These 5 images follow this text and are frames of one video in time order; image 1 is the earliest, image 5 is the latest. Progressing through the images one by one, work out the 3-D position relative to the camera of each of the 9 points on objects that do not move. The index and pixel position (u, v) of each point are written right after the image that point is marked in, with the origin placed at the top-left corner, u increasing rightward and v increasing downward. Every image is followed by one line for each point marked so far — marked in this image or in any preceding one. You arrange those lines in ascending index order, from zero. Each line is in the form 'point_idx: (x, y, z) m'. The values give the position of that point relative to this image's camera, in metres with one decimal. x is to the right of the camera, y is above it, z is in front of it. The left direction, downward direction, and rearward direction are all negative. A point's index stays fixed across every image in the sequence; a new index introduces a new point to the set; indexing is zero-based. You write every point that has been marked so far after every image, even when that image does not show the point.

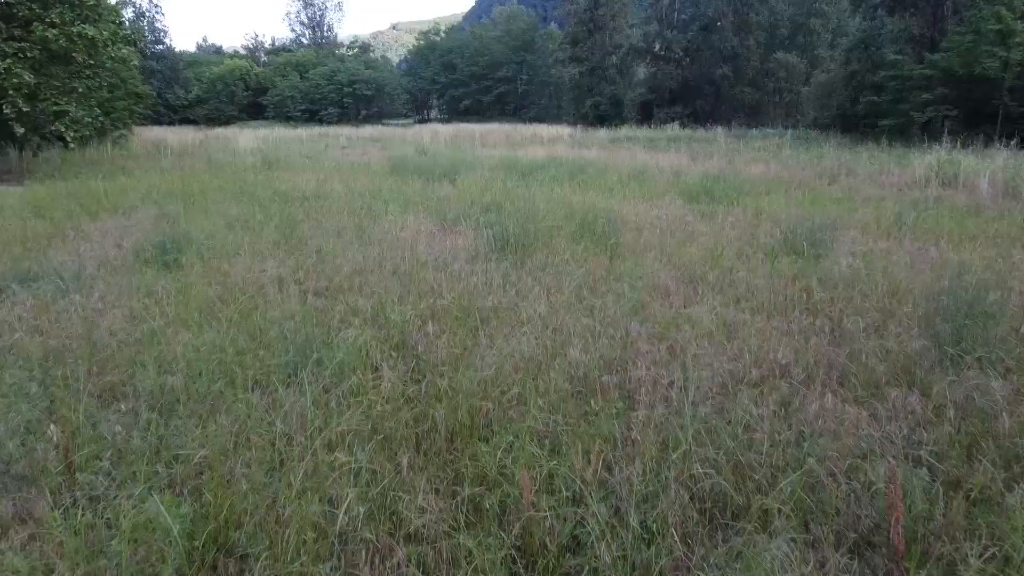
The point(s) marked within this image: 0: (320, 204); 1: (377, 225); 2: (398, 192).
0: (-2.9, +1.3, +8.7) m
1: (-1.7, +0.8, +7.1) m
2: (-1.9, +1.7, +9.7) m
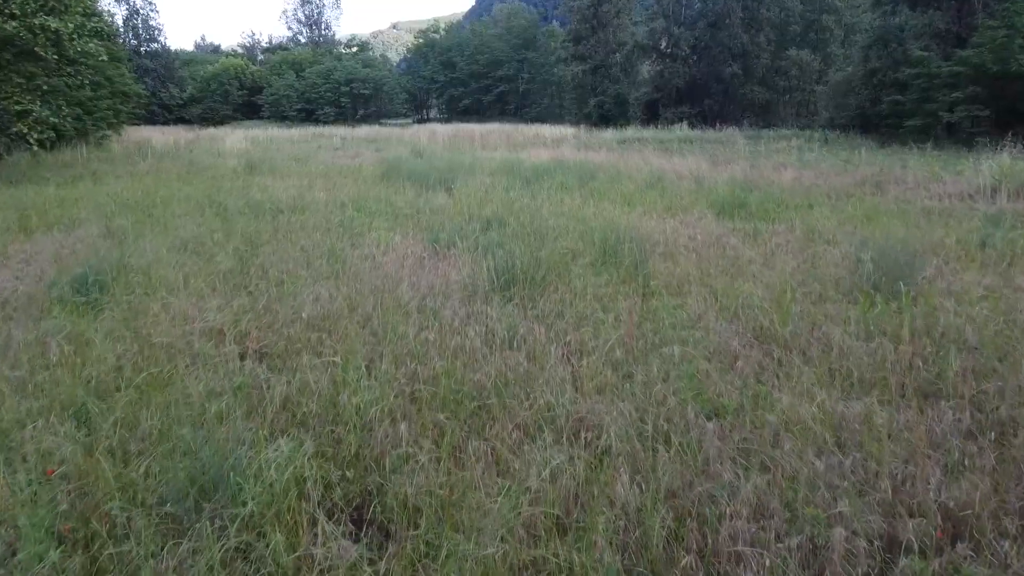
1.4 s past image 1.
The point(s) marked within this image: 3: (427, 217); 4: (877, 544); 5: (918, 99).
0: (-2.9, +0.9, +7.5) m
1: (-1.6, +0.4, +5.9) m
2: (-1.9, +1.3, +8.5) m
3: (-1.1, +0.9, +7.4) m
4: (+1.3, -0.9, +1.9) m
5: (+13.9, +6.5, +19.3) m
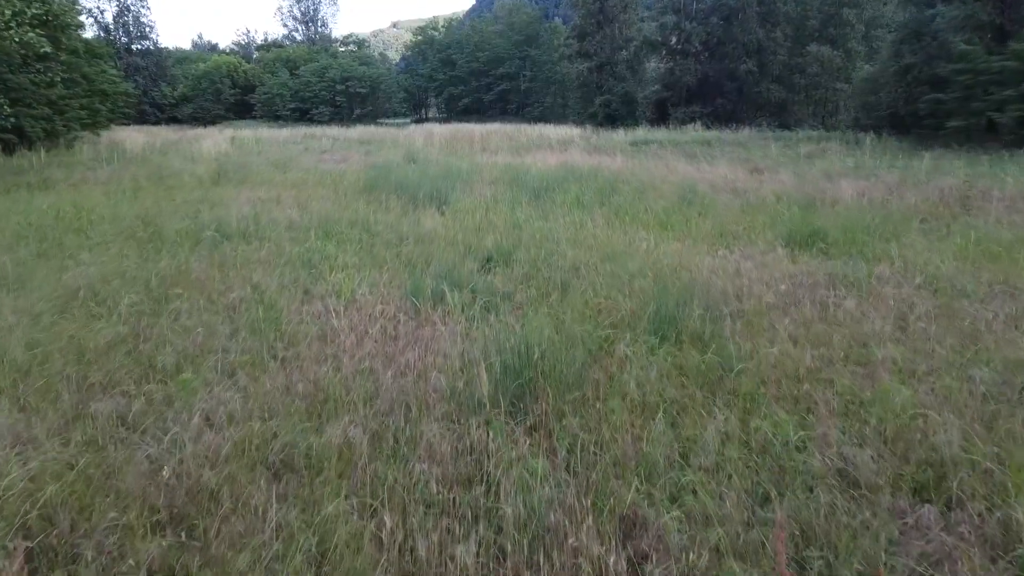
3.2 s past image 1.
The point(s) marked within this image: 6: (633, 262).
0: (-2.8, +0.4, +5.8) m
1: (-1.6, -0.1, +4.3) m
2: (-1.8, +0.8, +6.9) m
3: (-1.0, +0.4, +5.8) m
4: (+1.3, -1.4, +0.3) m
5: (+14.0, +6.0, +17.6) m
6: (+1.1, +0.2, +4.9) m
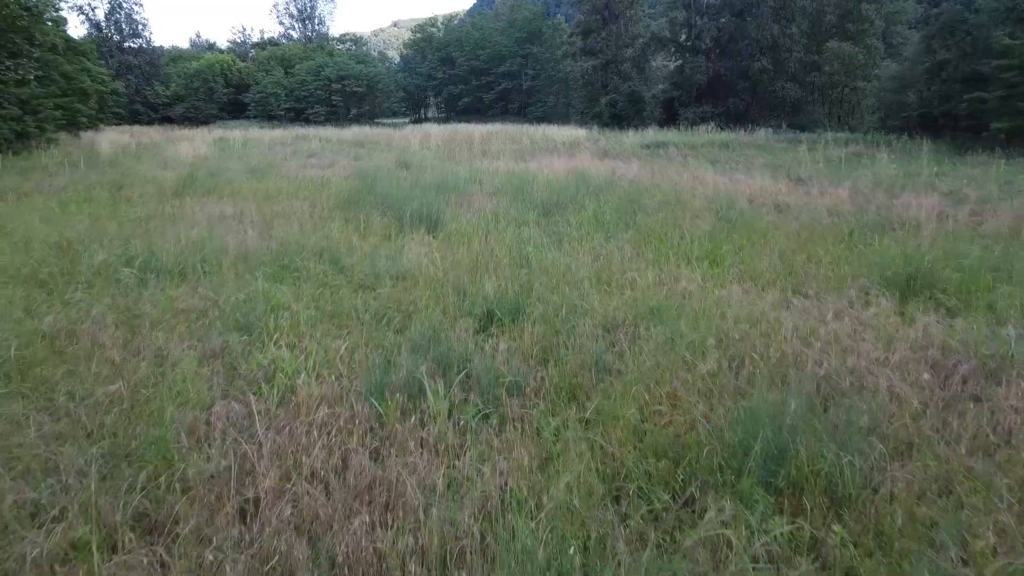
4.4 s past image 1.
0: (-2.7, 0.0, +4.5) m
1: (-1.5, -0.6, +2.9) m
2: (-1.7, +0.3, +5.5) m
3: (-1.0, 0.0, +4.4) m
4: (+1.4, -1.9, -1.1) m
5: (+14.1, +5.5, +16.2) m
6: (+1.1, -0.2, +3.5) m
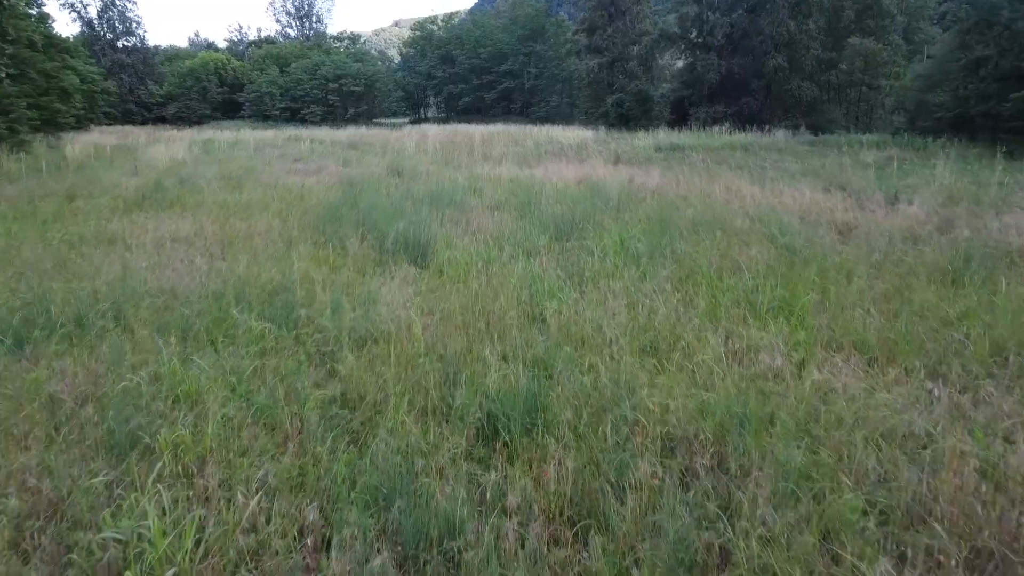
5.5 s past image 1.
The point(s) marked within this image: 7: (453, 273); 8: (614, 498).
0: (-2.7, -0.5, +3.2) m
1: (-1.4, -1.0, +1.6) m
2: (-1.7, -0.1, +4.2) m
3: (-0.9, -0.5, +3.1) m
4: (+1.4, -2.3, -2.4) m
5: (+14.2, +5.1, +14.9) m
6: (+1.2, -0.7, +2.2) m
7: (-0.5, +0.2, +5.1) m
8: (+0.4, -0.8, +2.1) m
